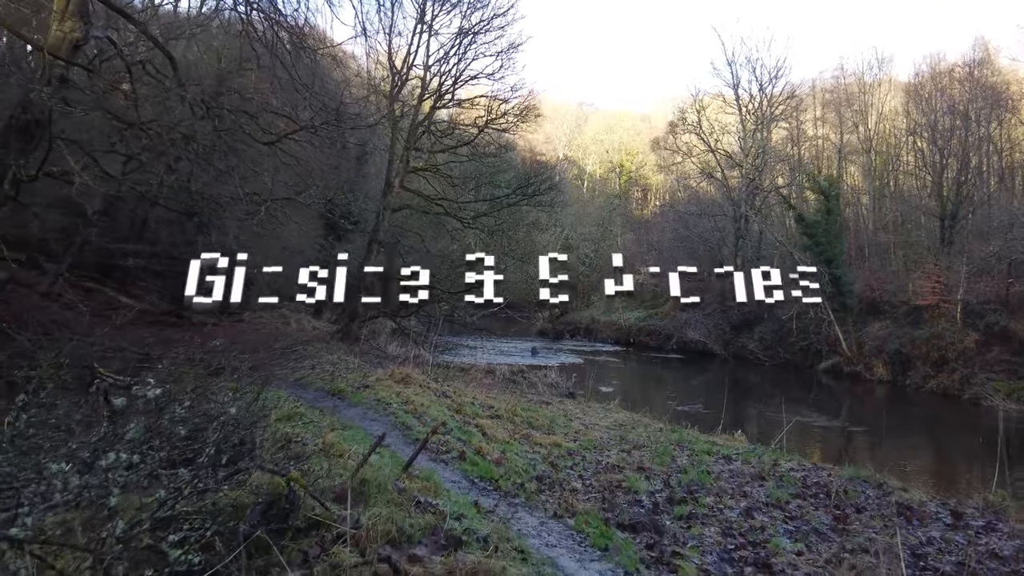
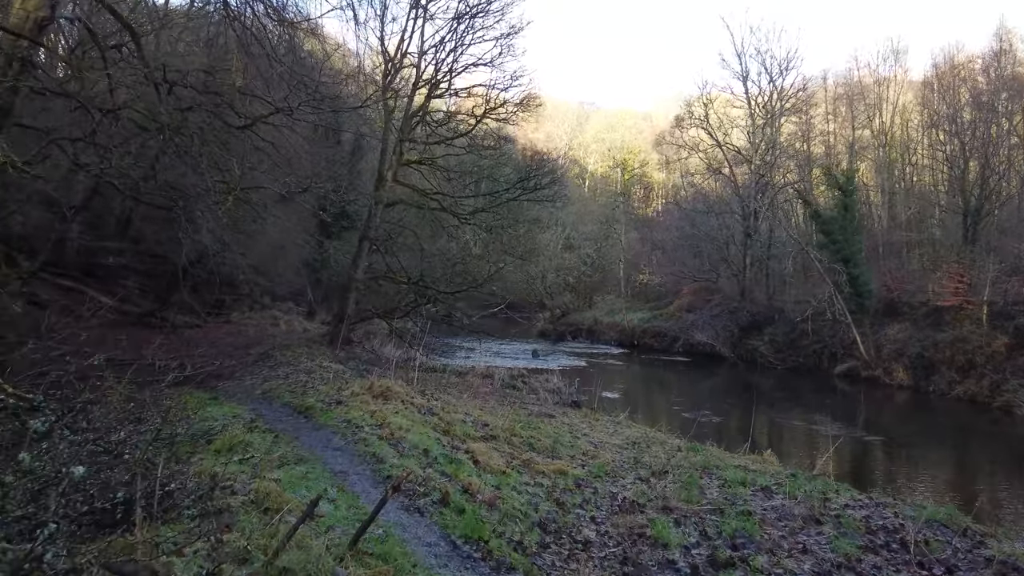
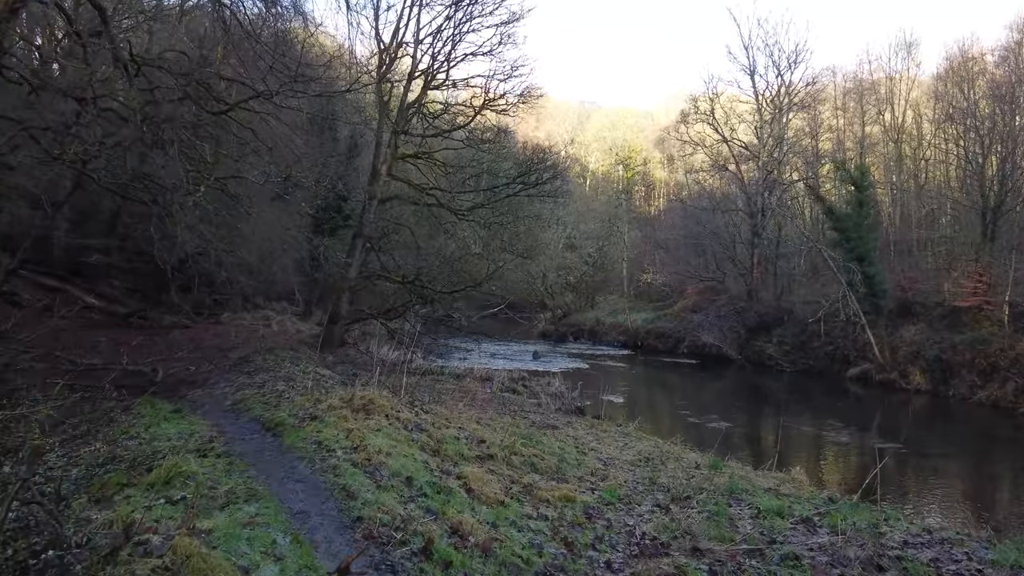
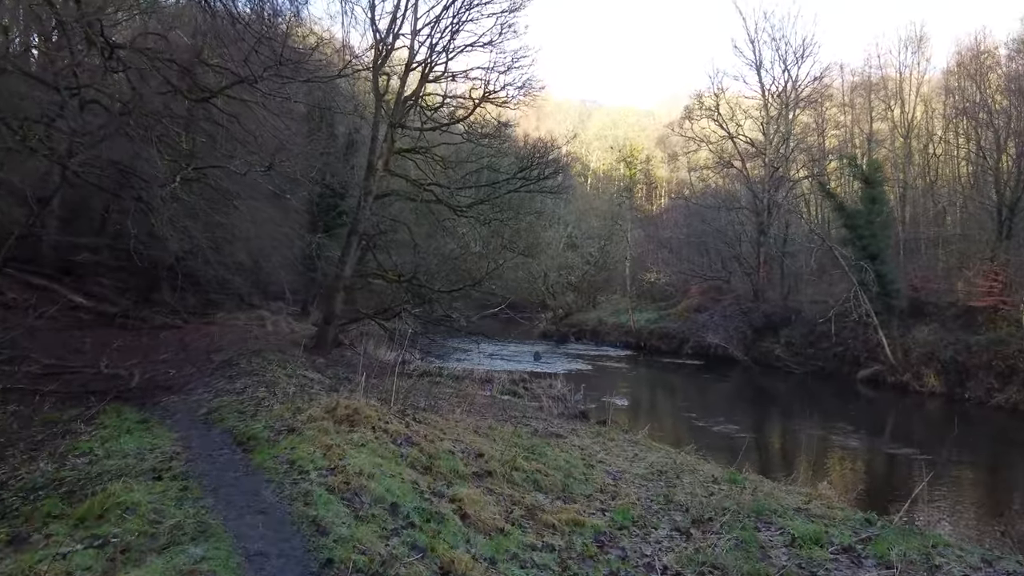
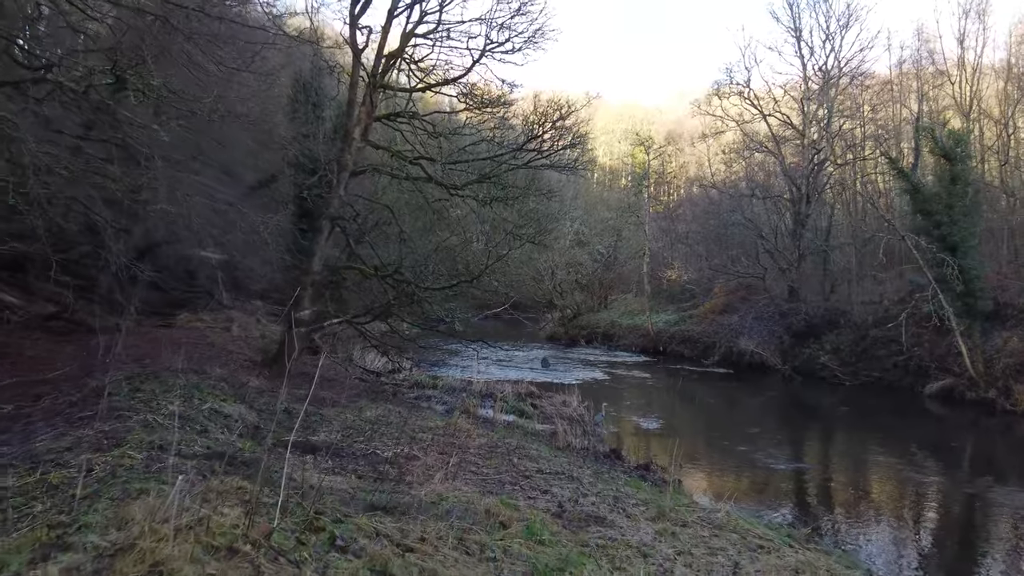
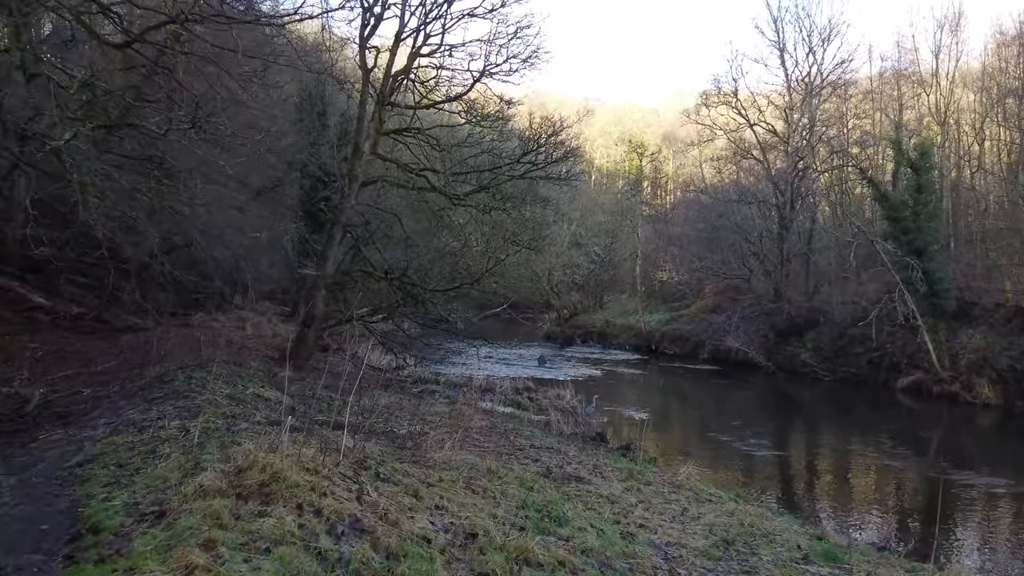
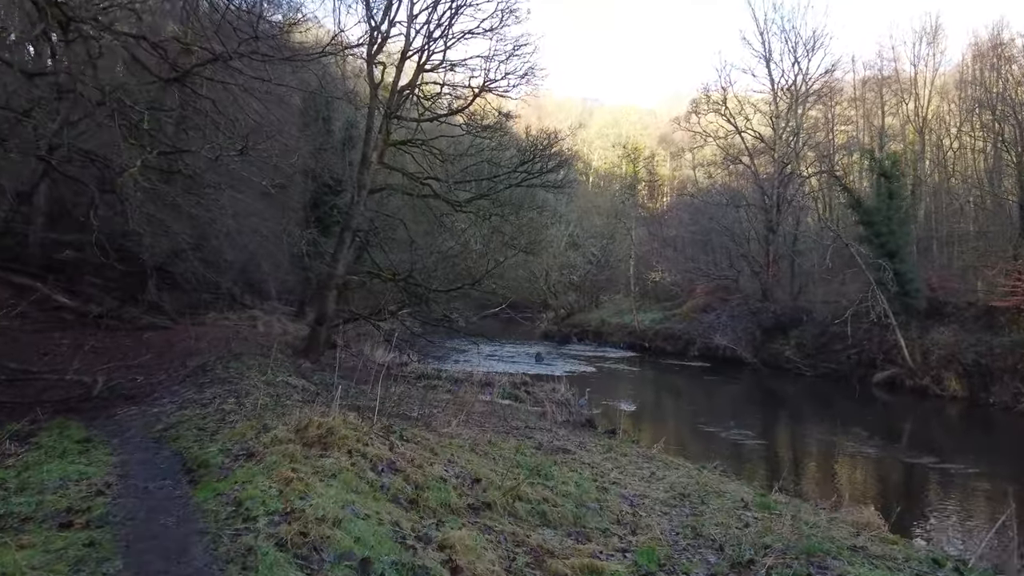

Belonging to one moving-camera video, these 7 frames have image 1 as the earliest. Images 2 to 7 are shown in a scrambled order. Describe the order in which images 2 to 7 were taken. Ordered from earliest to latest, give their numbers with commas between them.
2, 3, 4, 7, 6, 5
